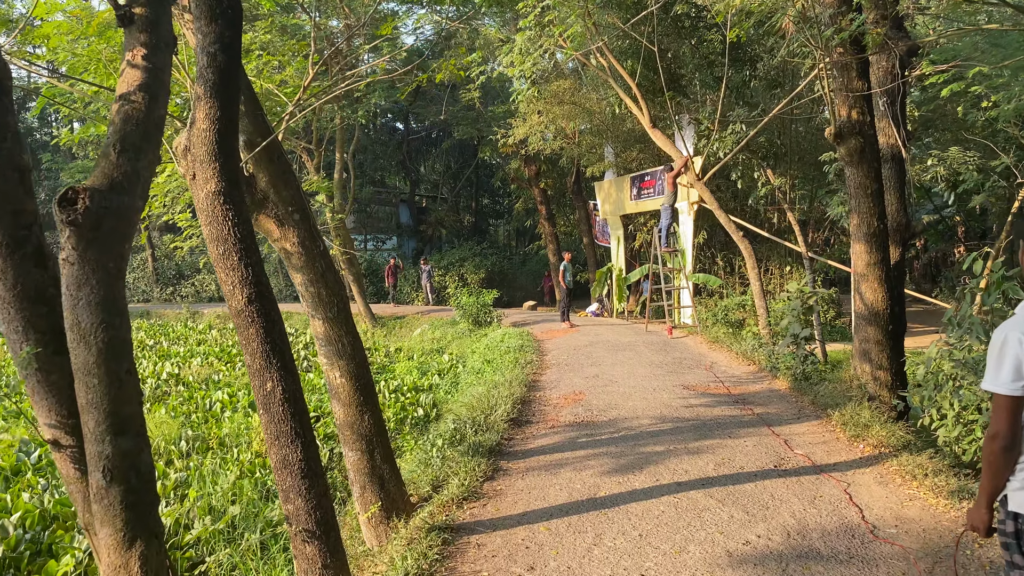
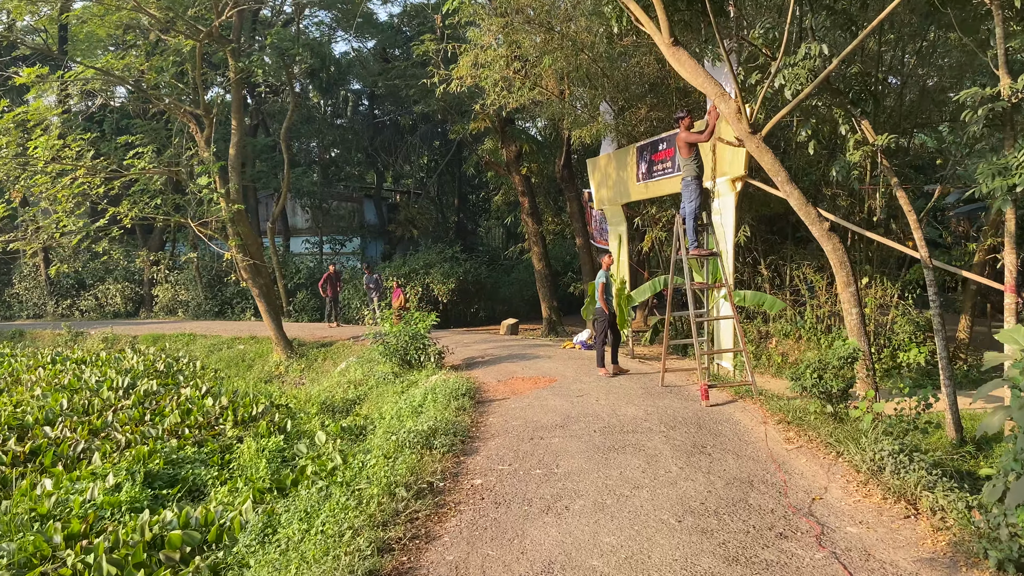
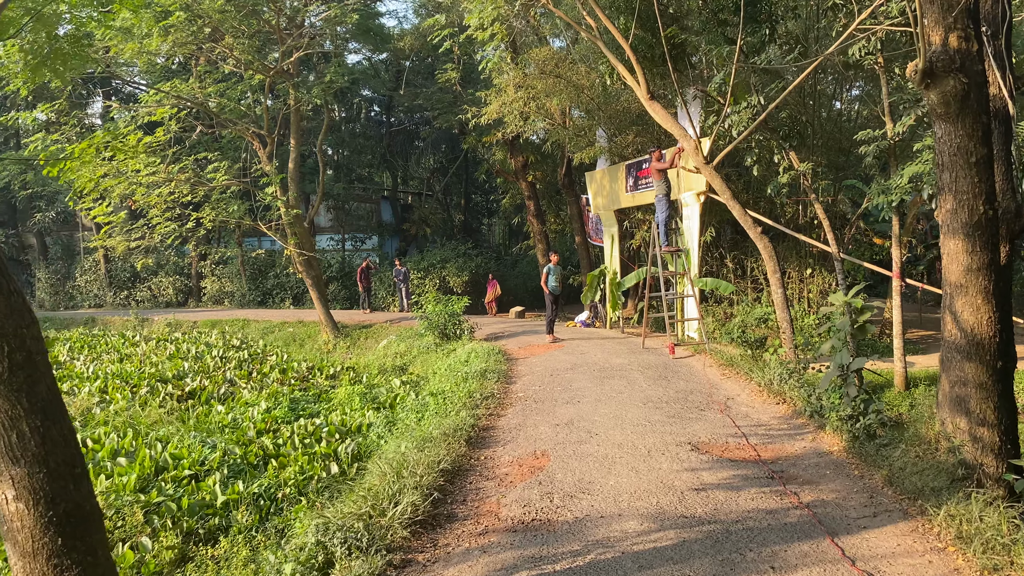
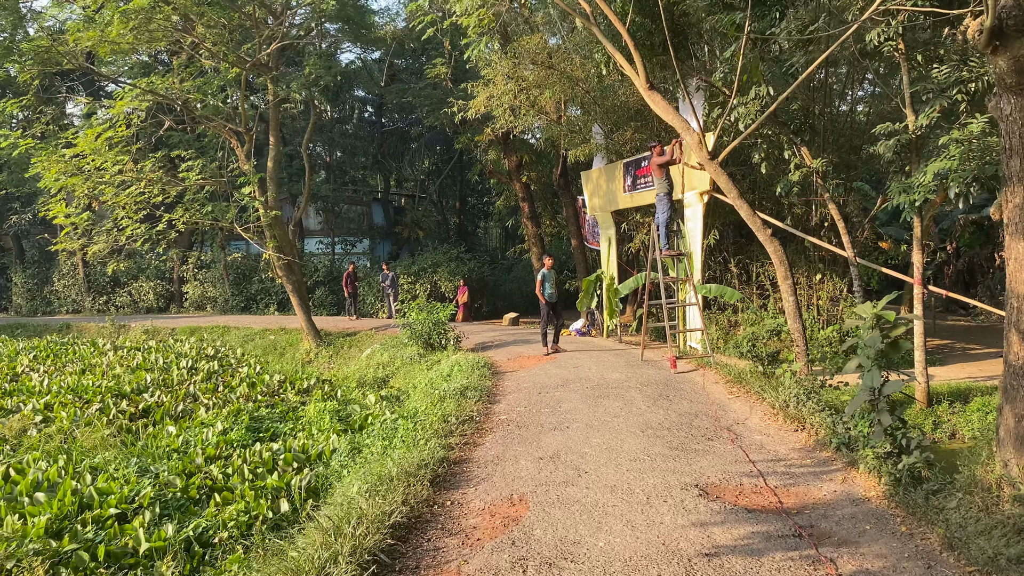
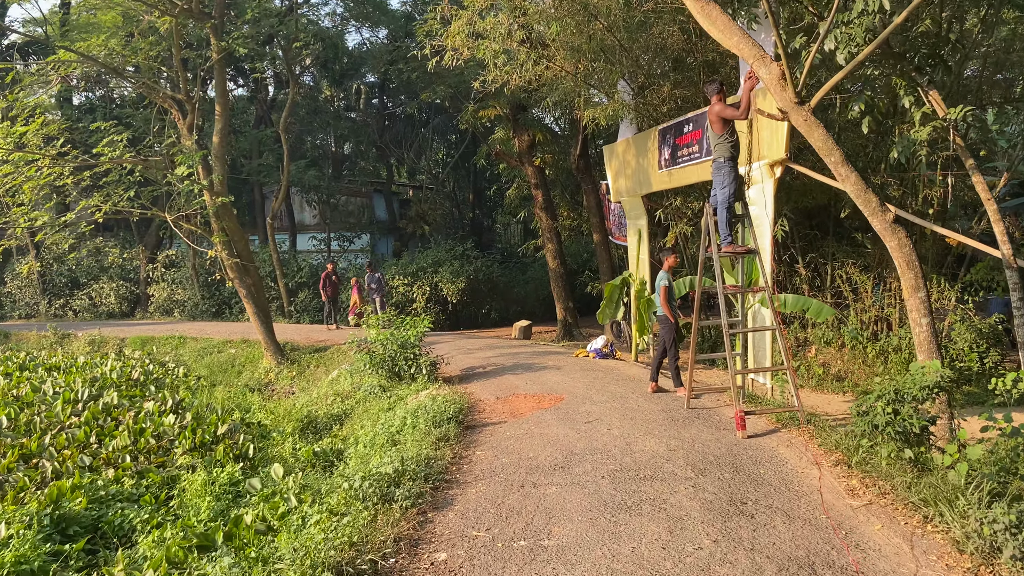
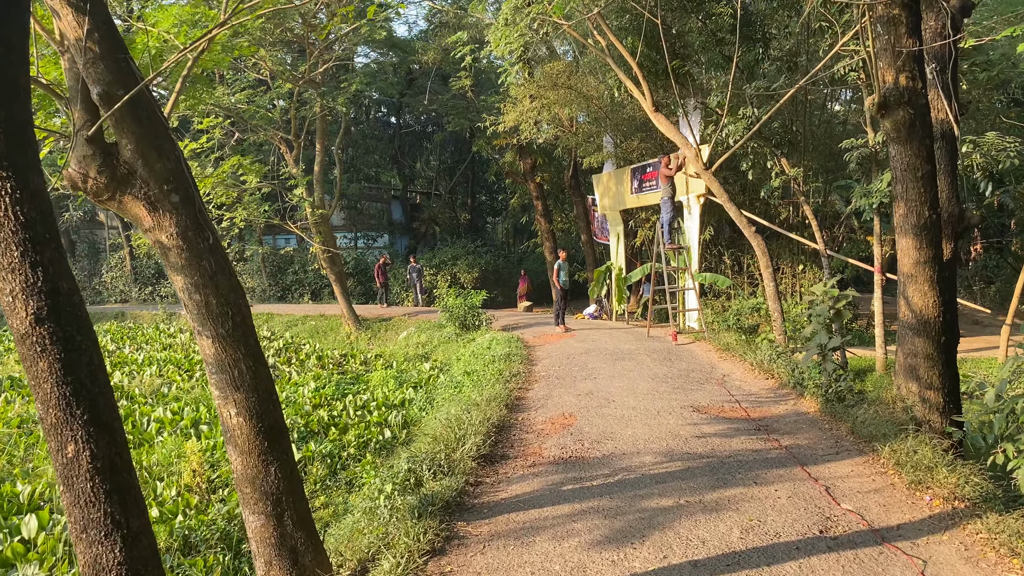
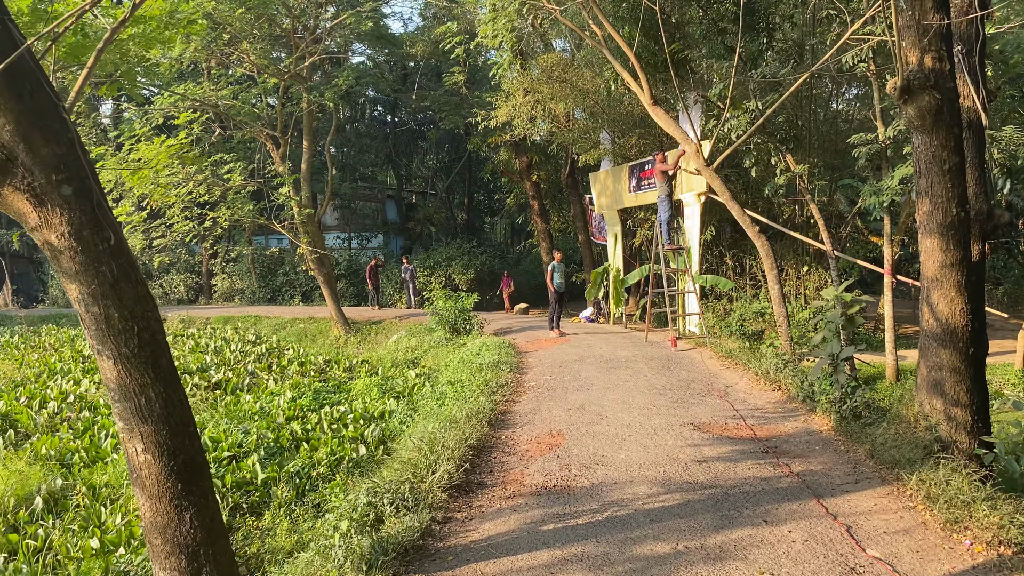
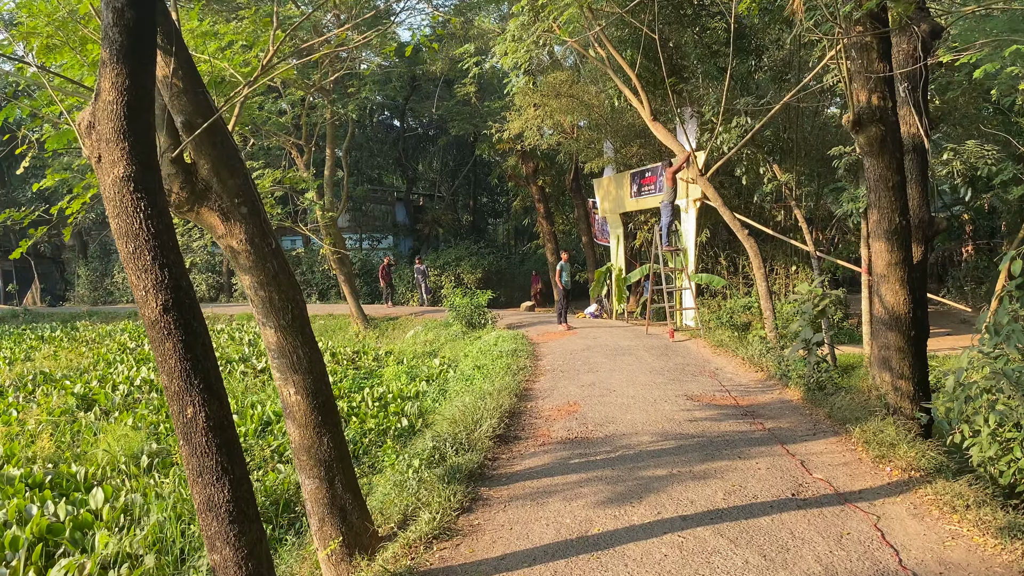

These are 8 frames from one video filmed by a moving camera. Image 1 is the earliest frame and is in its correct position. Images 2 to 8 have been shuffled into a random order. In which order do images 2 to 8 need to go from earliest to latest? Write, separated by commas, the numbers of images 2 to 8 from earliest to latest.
8, 6, 7, 3, 4, 2, 5
